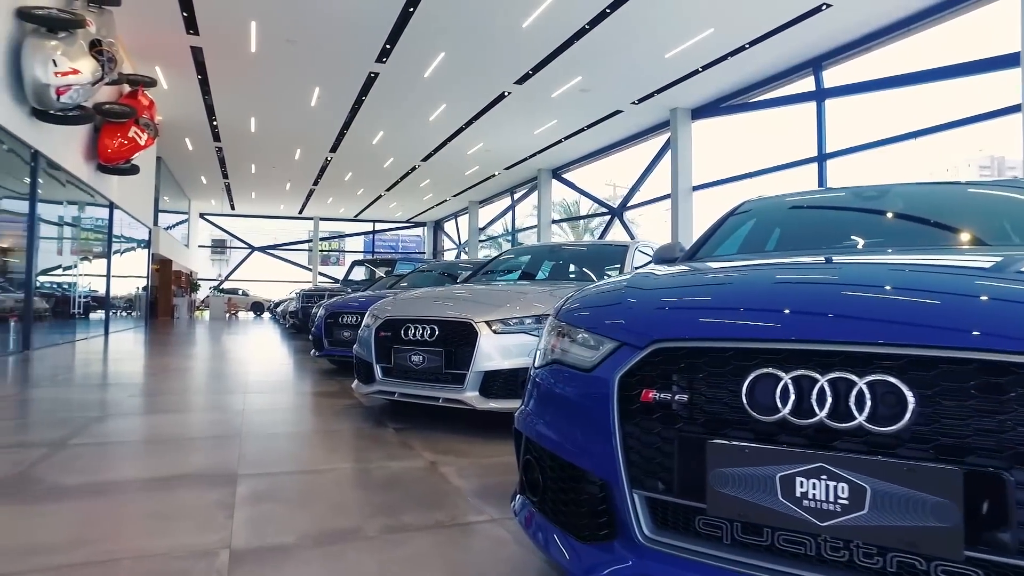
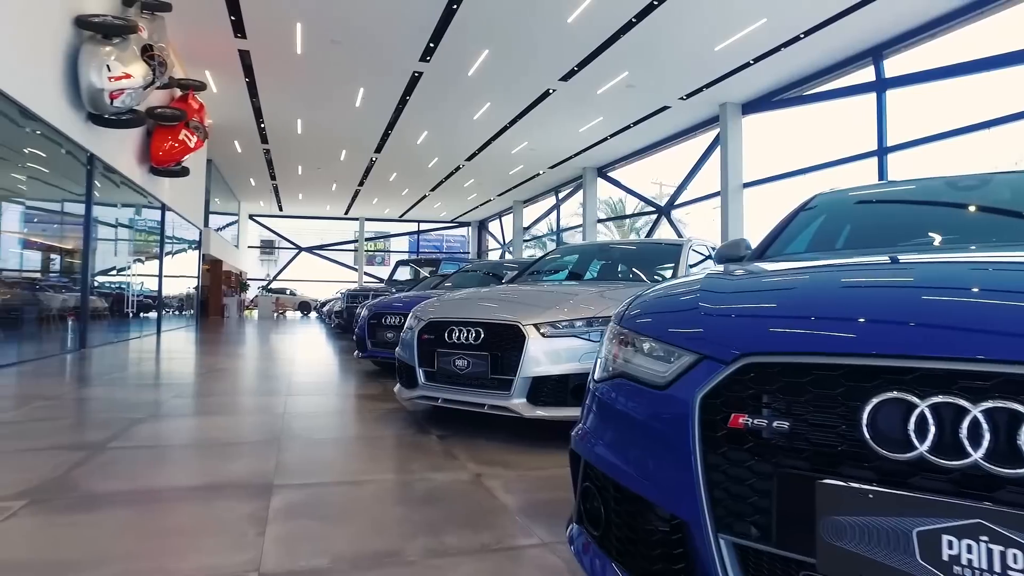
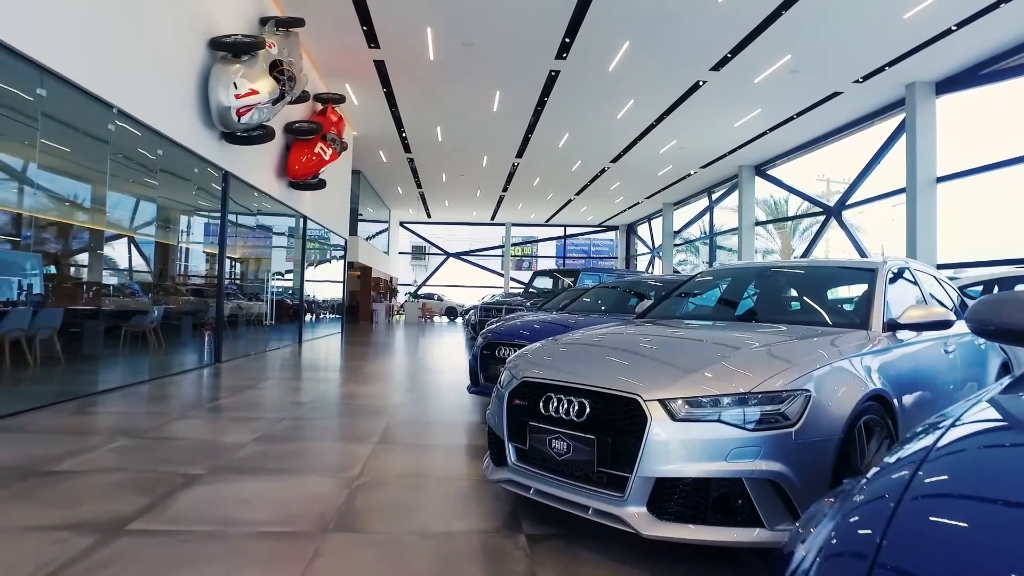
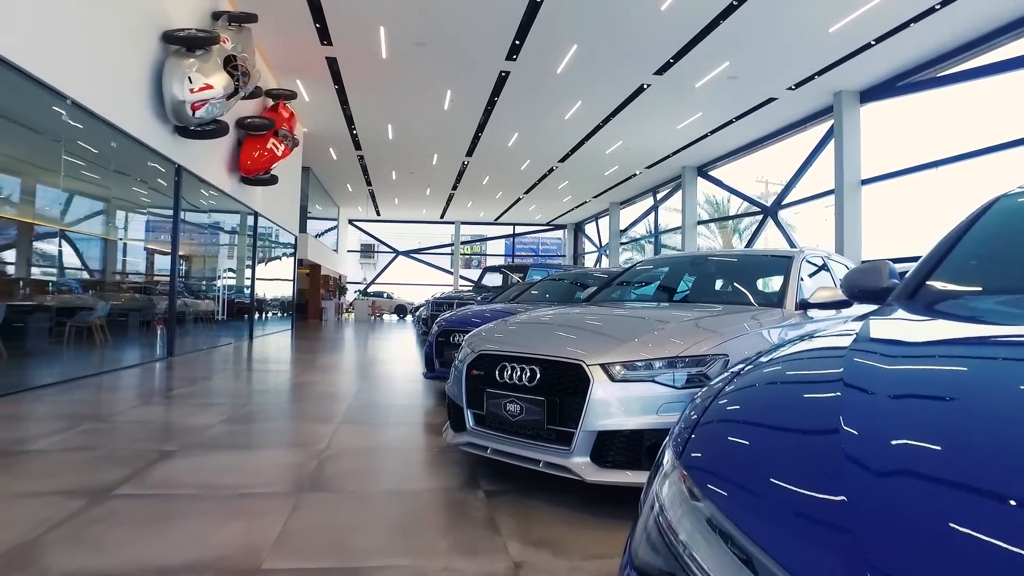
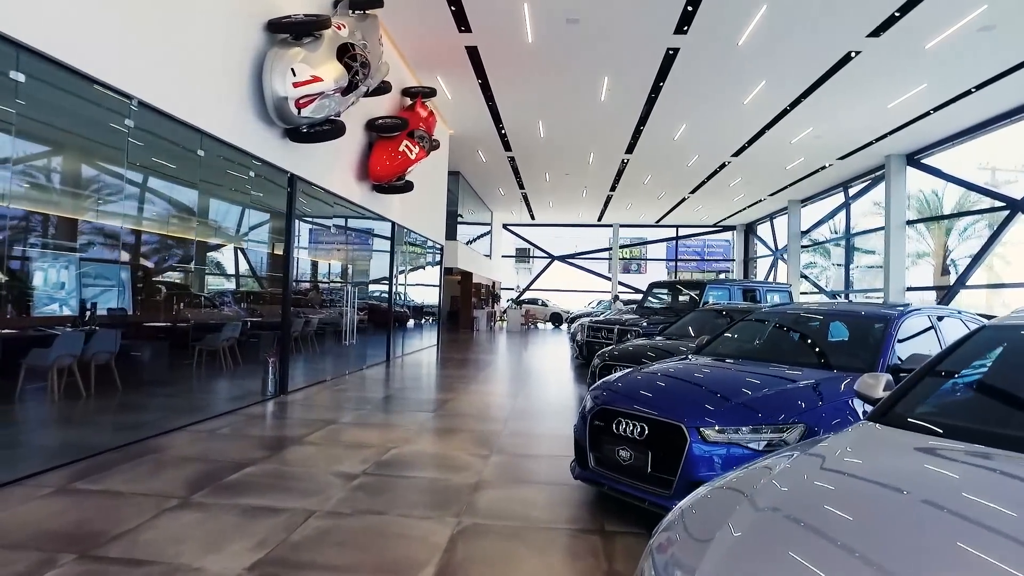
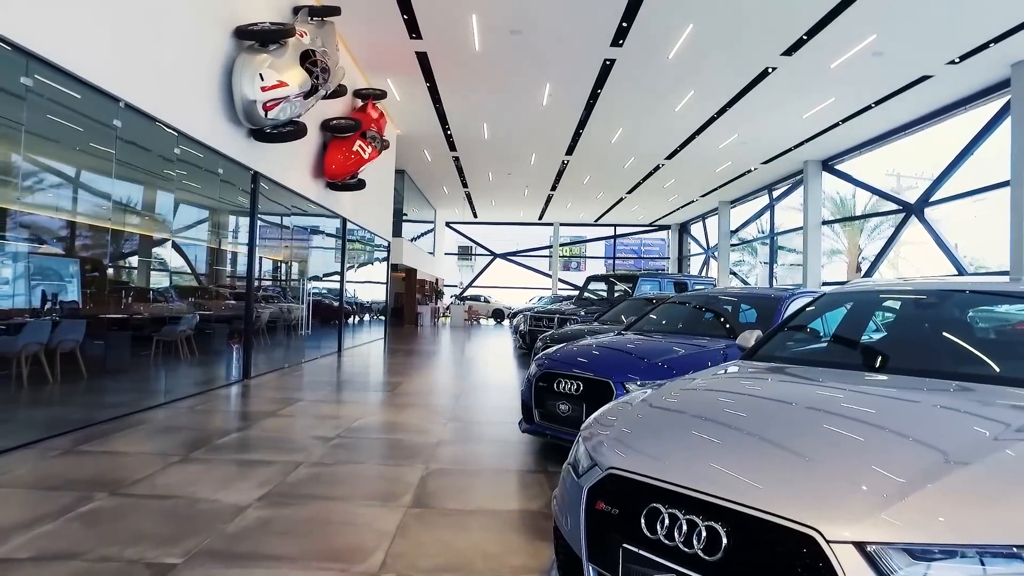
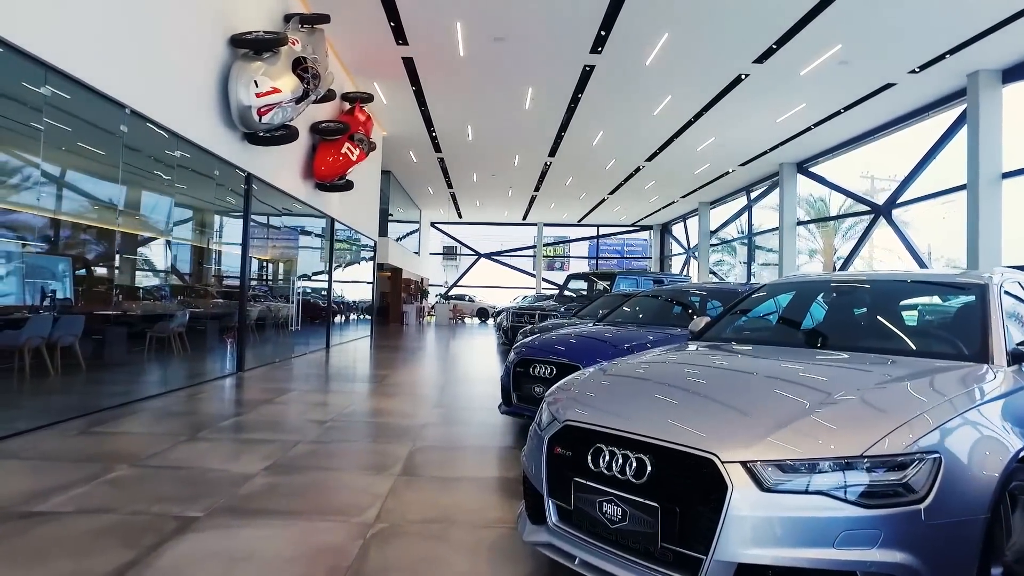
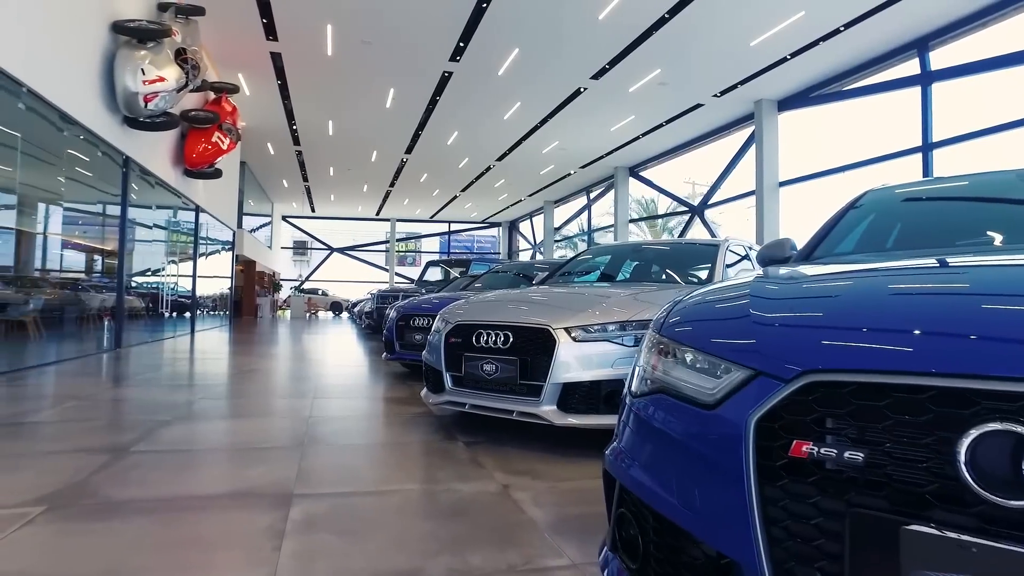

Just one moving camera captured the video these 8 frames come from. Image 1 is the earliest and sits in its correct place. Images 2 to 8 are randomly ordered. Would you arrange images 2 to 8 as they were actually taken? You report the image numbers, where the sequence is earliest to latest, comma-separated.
2, 8, 4, 3, 7, 6, 5
